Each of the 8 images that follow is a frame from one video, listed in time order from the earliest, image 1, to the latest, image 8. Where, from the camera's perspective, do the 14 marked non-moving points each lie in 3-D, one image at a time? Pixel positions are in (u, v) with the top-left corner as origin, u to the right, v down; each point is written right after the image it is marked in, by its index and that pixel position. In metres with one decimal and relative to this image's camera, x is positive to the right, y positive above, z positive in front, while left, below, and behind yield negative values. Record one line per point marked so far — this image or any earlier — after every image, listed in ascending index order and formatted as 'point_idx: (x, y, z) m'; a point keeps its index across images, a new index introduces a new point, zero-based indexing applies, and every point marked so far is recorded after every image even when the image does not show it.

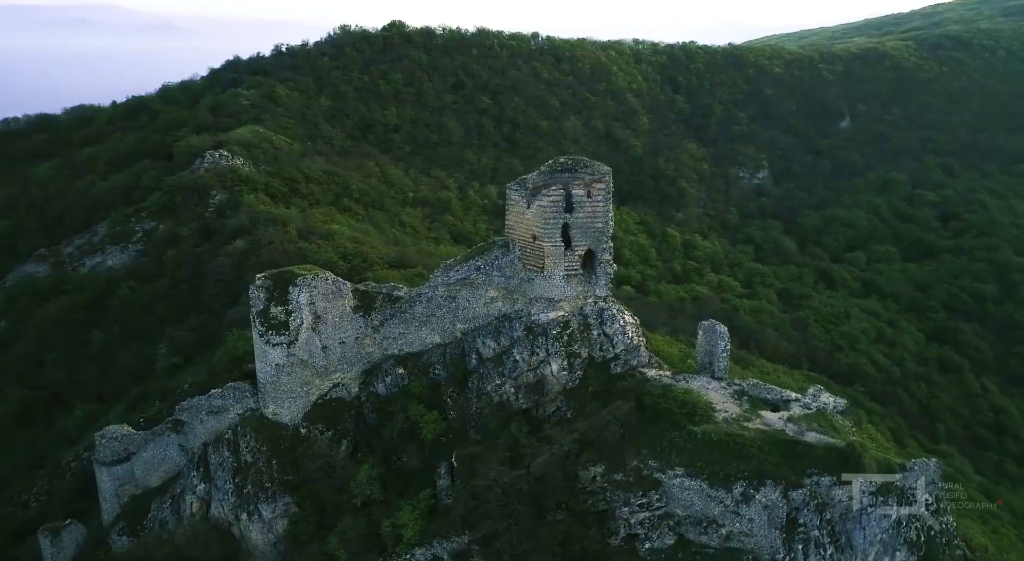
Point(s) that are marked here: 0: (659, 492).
0: (+2.1, -3.0, +9.6) m
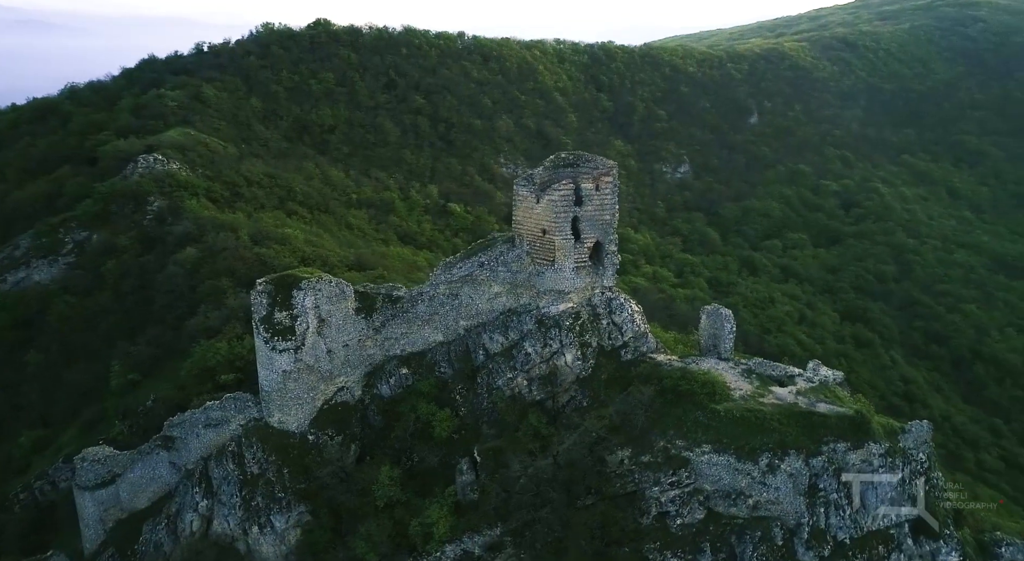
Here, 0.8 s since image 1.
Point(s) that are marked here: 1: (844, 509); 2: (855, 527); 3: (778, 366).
0: (+2.7, -2.9, +10.1) m
1: (+4.9, -3.4, +9.9) m
2: (+5.1, -3.7, +9.9) m
3: (+4.6, -1.5, +11.5) m
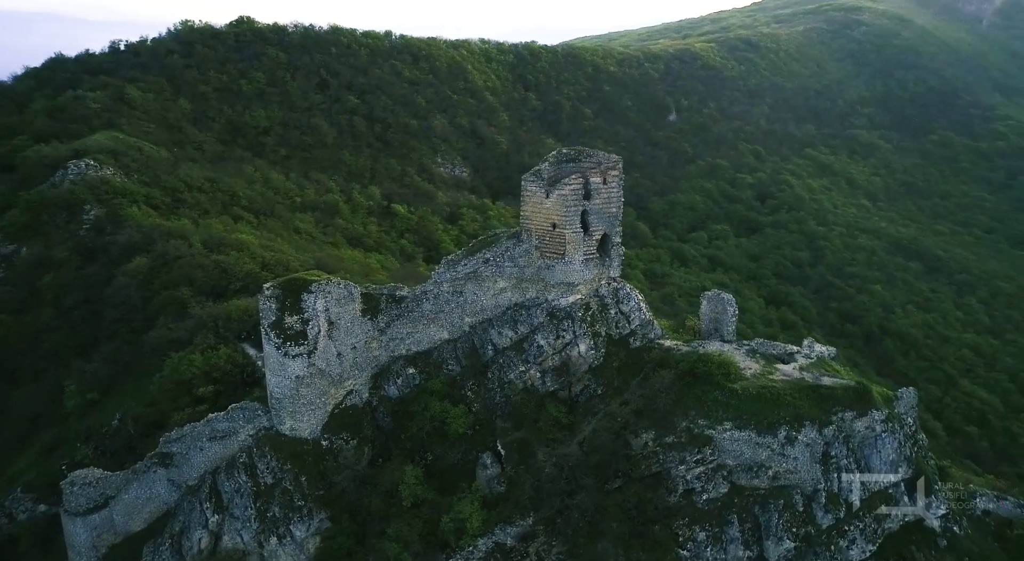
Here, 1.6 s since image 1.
0: (+3.2, -2.6, +10.6) m
1: (+5.5, -3.1, +10.7) m
2: (+5.7, -3.4, +10.8) m
3: (+4.9, -1.2, +12.3) m
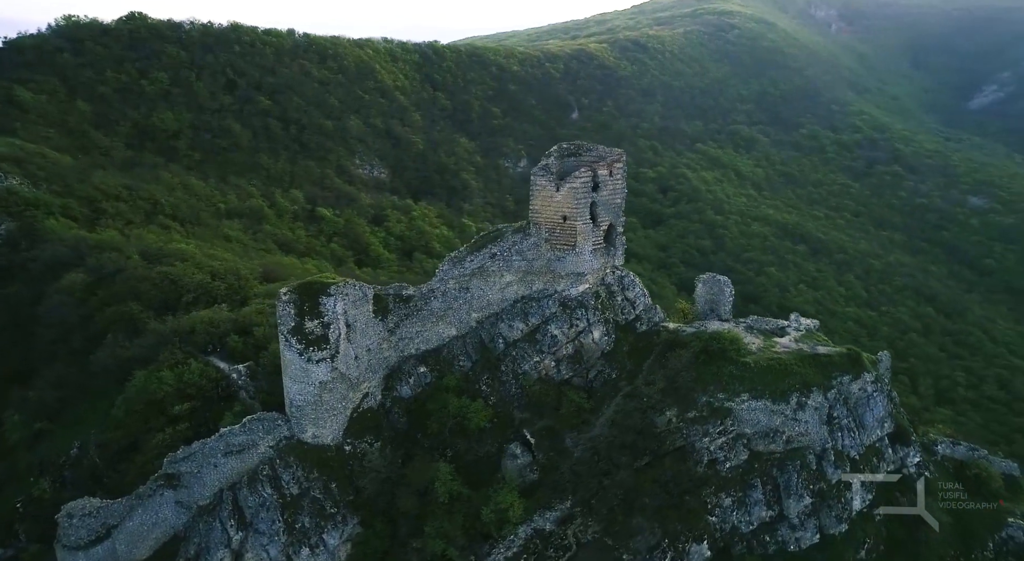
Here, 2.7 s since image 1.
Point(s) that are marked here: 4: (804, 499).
0: (+3.7, -2.3, +11.4) m
1: (+6.0, -2.7, +11.8) m
2: (+6.2, -2.9, +11.9) m
3: (+5.1, -0.8, +13.3) m
4: (+5.0, -3.7, +11.3) m
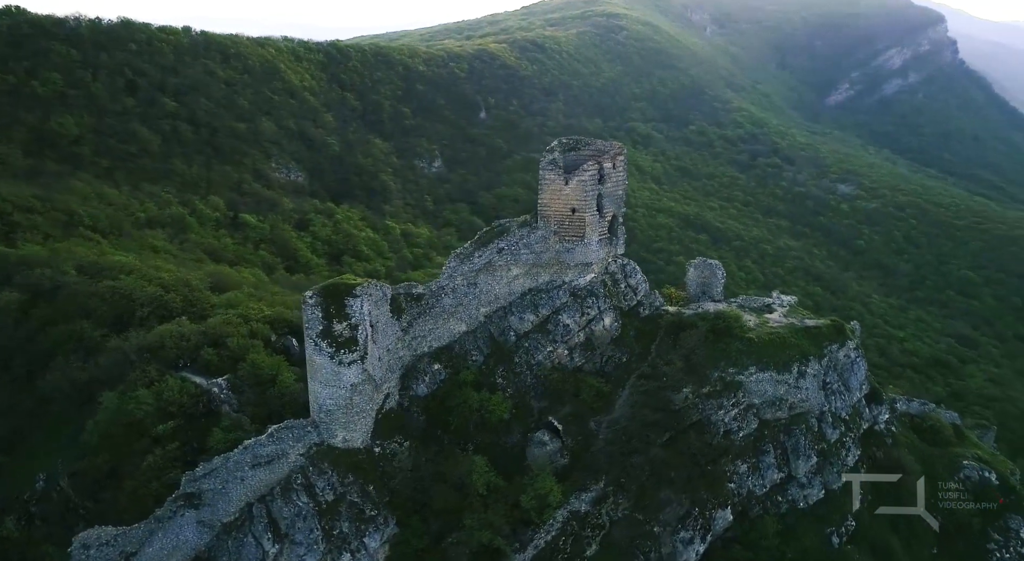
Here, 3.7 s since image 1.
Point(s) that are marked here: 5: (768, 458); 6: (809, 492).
0: (+4.2, -2.0, +12.3) m
1: (+6.4, -2.2, +13.0) m
2: (+6.6, -2.5, +13.2) m
3: (+5.2, -0.4, +14.3) m
4: (+5.5, -3.3, +12.4) m
5: (+4.7, -3.2, +12.2) m
6: (+5.5, -3.9, +12.3) m
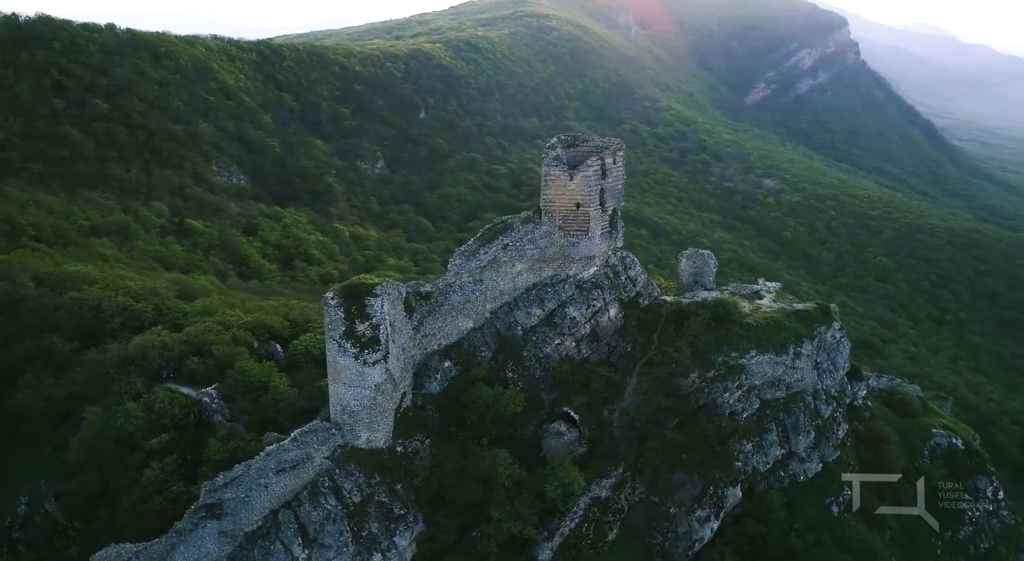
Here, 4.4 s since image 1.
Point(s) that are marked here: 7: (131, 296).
0: (+4.5, -1.8, +12.9) m
1: (+6.6, -1.9, +13.9) m
2: (+6.8, -2.2, +14.0) m
3: (+5.2, -0.2, +15.1) m
4: (+5.8, -3.0, +13.2) m
5: (+5.0, -3.0, +12.9) m
6: (+5.8, -3.6, +13.1) m
7: (-10.6, -0.4, +18.6) m
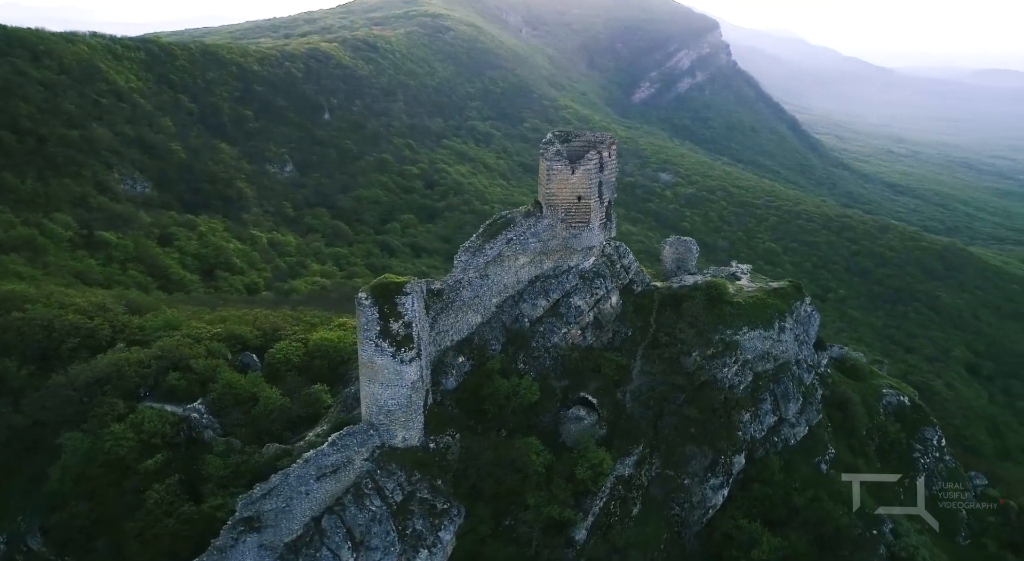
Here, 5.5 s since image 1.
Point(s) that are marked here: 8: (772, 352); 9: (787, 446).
0: (+4.7, -1.4, +13.9) m
1: (+6.6, -1.4, +15.2) m
2: (+6.8, -1.7, +15.4) m
3: (+5.0, +0.2, +16.1) m
4: (+6.0, -2.6, +14.3) m
5: (+5.3, -2.6, +13.9) m
6: (+6.0, -3.2, +14.2) m
7: (-11.1, -0.8, +17.2) m
8: (+5.5, -1.5, +14.3) m
9: (+5.8, -3.5, +14.0) m
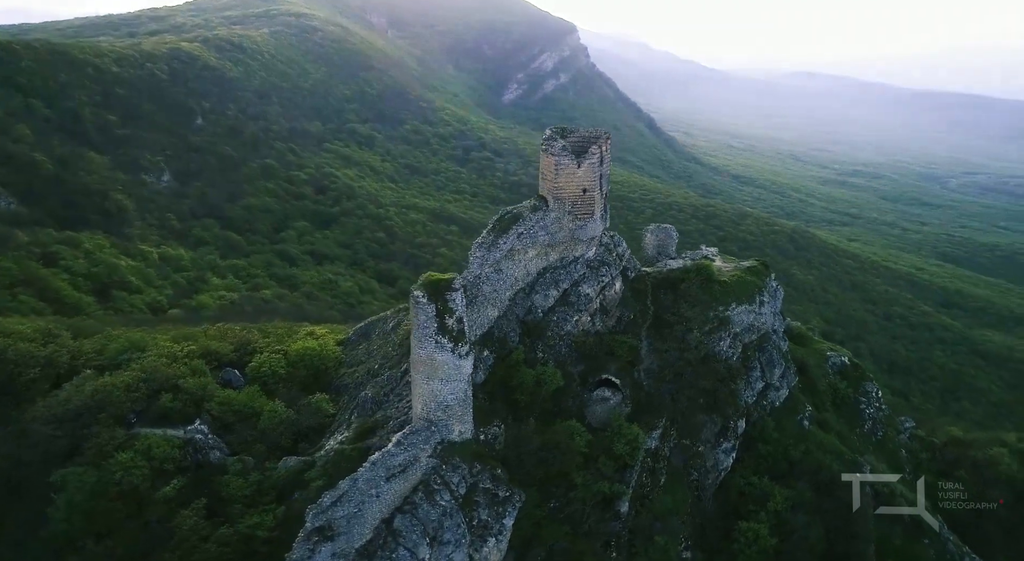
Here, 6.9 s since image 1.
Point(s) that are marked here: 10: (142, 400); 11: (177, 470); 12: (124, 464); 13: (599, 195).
0: (+4.9, -1.0, +15.1) m
1: (+6.6, -0.9, +16.8) m
2: (+6.7, -1.1, +17.0) m
3: (+4.7, +0.7, +17.4) m
4: (+6.2, -2.1, +15.9) m
5: (+5.5, -2.1, +15.3) m
6: (+6.3, -2.6, +15.8) m
7: (-11.2, -1.4, +15.4) m
8: (+5.7, -1.0, +15.7) m
9: (+6.1, -2.9, +15.5) m
10: (-7.6, -2.5, +13.7) m
11: (-6.1, -3.5, +12.3) m
12: (-7.1, -3.3, +12.1) m
13: (+1.8, +1.9, +14.6) m
